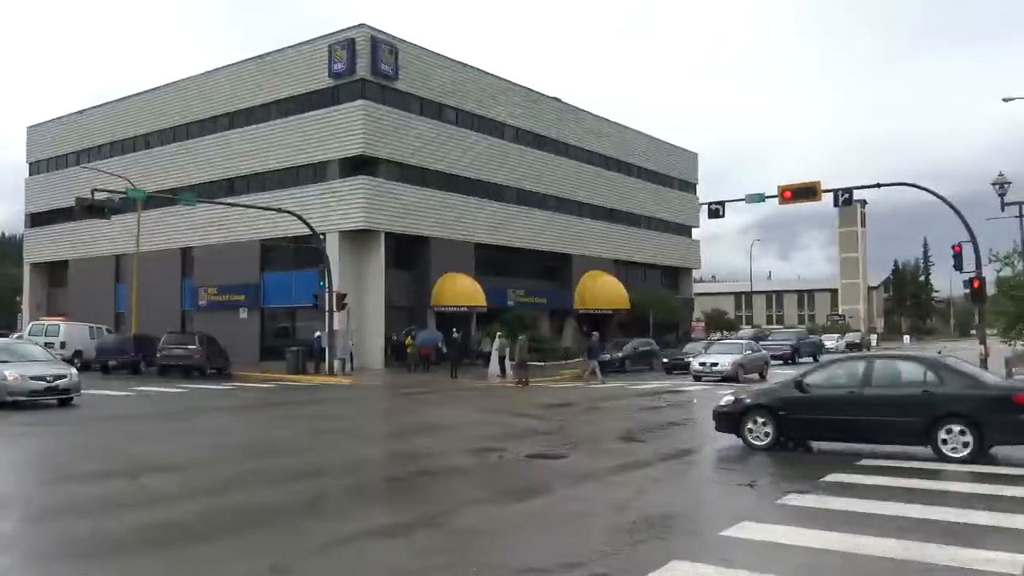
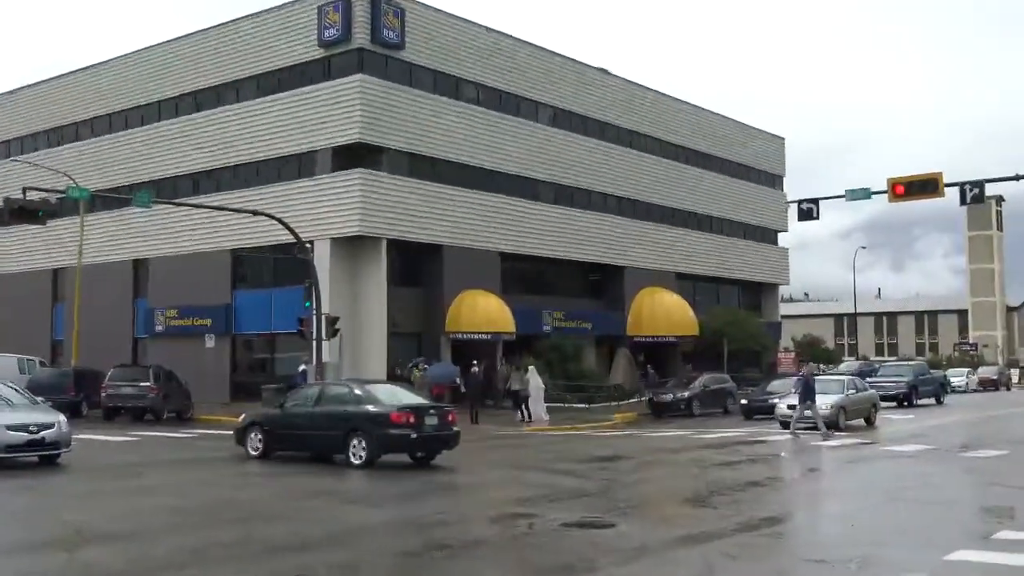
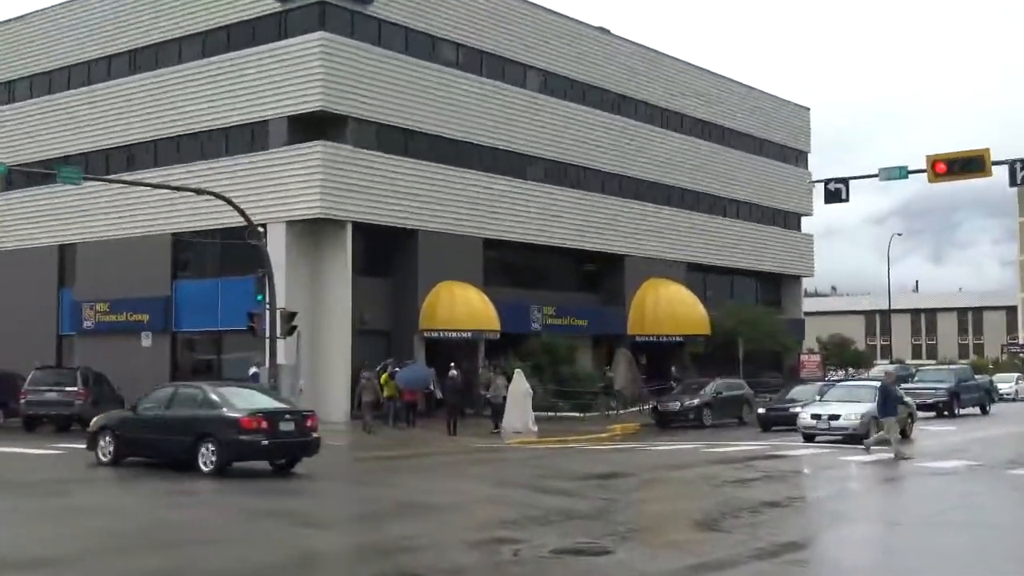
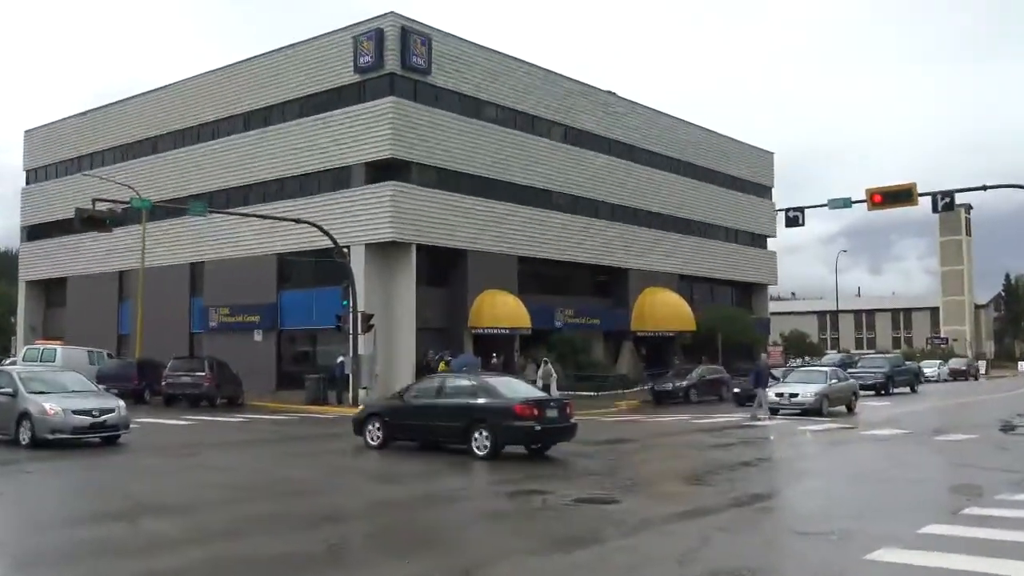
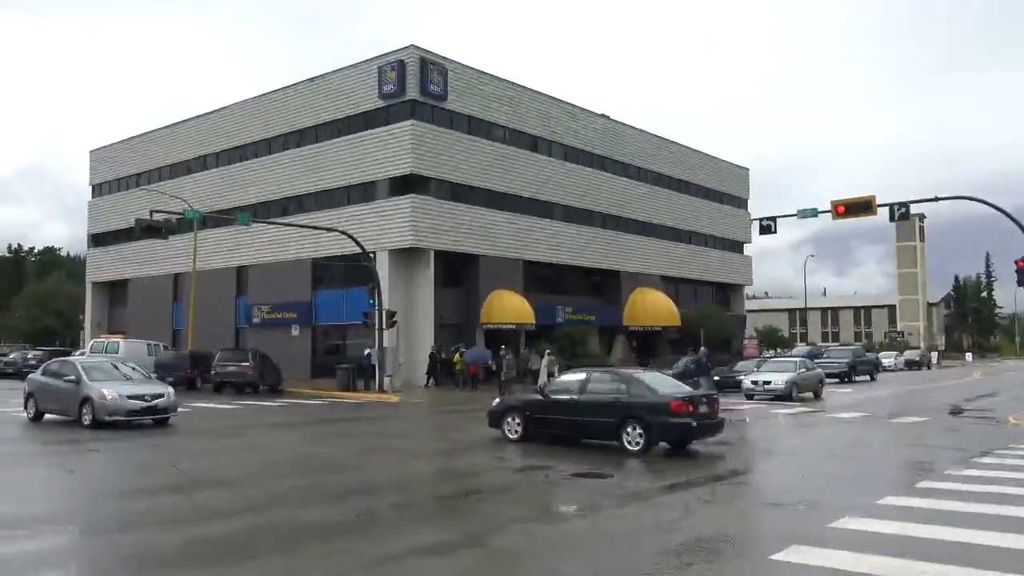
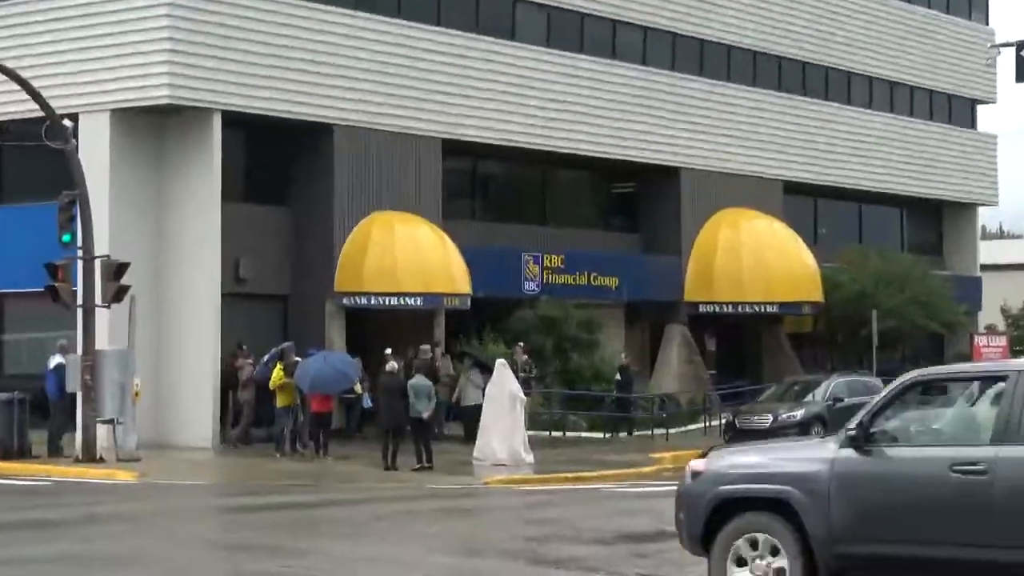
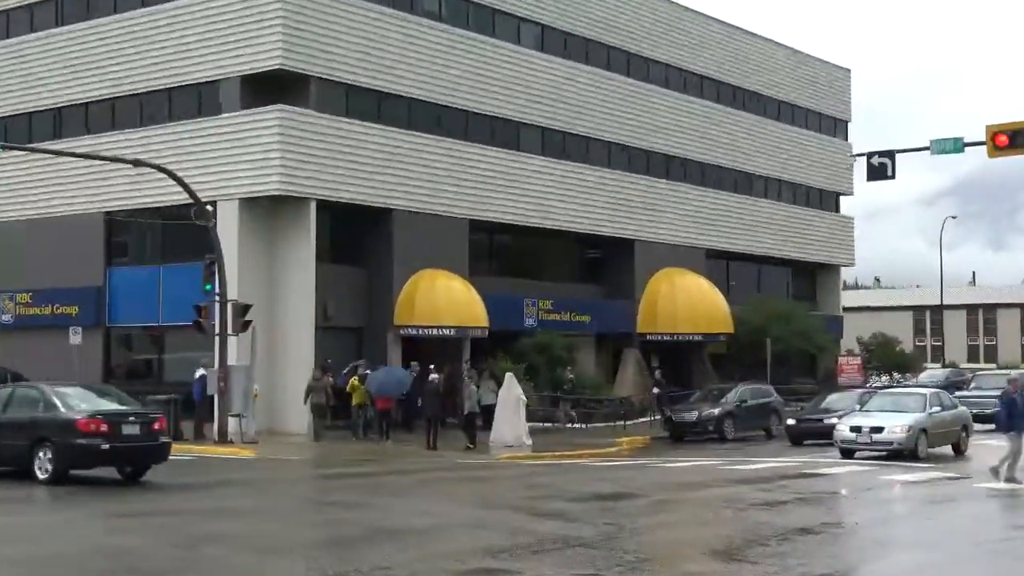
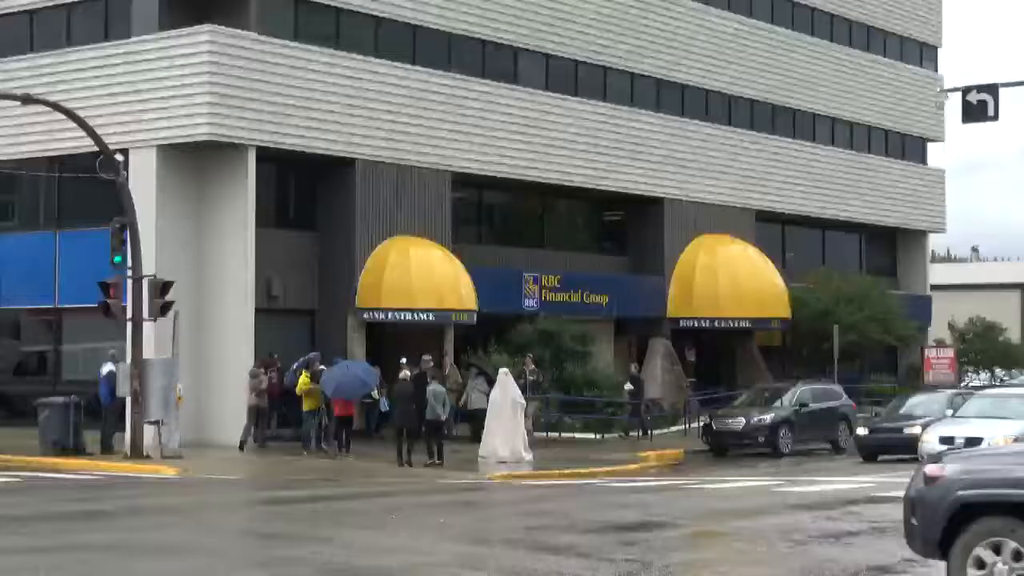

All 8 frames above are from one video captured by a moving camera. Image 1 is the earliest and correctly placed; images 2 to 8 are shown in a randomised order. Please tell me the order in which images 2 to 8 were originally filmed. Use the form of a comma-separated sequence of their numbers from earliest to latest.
5, 4, 2, 3, 7, 8, 6
